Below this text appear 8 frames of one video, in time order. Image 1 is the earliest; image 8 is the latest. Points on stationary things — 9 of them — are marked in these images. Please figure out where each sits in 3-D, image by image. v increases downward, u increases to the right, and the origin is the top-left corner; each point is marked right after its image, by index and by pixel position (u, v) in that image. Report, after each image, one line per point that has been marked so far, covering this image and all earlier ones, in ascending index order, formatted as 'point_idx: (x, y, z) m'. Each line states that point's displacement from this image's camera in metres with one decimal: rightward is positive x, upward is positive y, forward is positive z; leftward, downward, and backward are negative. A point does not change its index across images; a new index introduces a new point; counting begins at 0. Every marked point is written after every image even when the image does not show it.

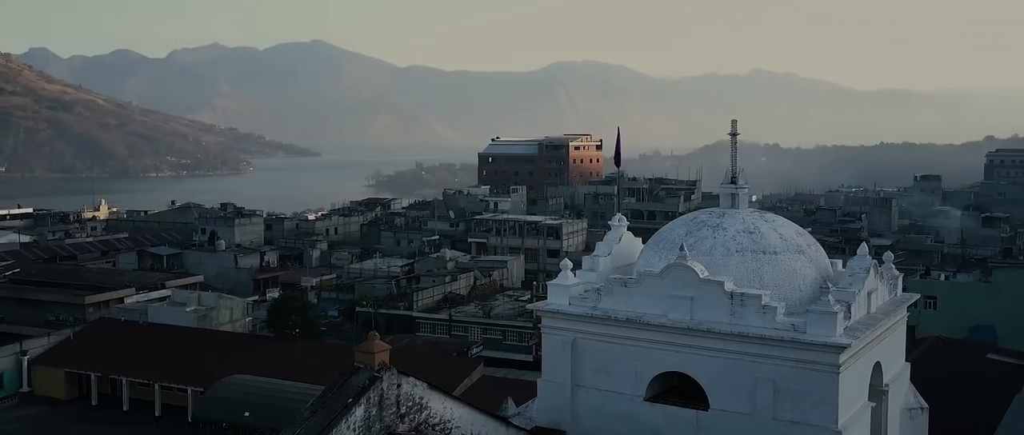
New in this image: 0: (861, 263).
0: (+2.8, -0.4, +12.7) m
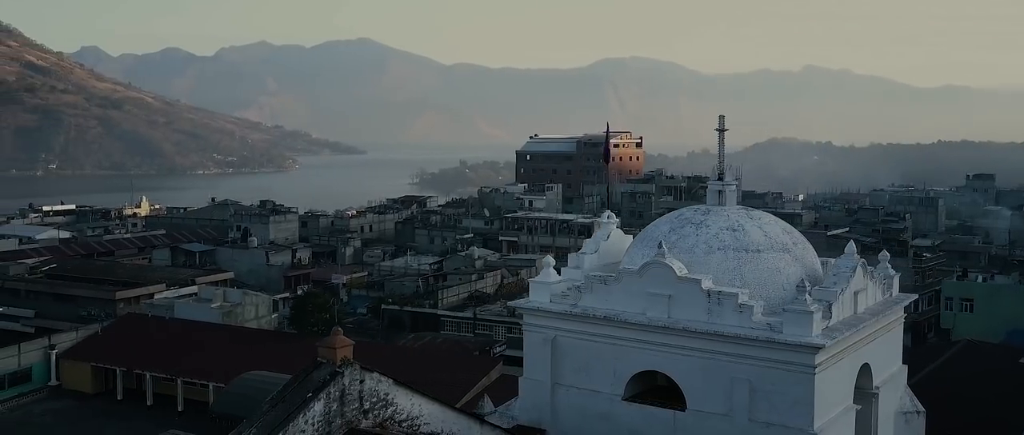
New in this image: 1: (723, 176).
0: (+2.7, -0.4, +12.5) m
1: (+1.7, +0.3, +12.9) m
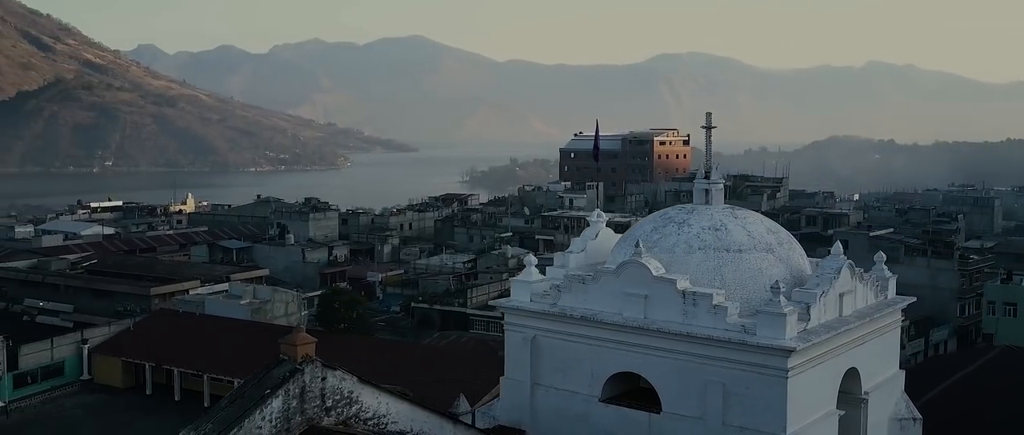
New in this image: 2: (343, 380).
0: (+2.5, -0.4, +12.1) m
1: (+1.6, +0.3, +12.7) m
2: (-1.2, -1.2, +11.4) m
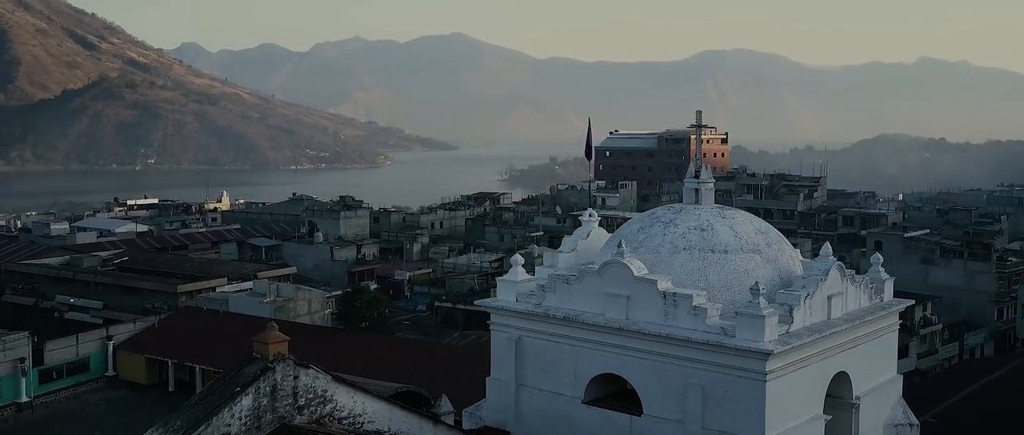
0: (+2.4, -0.4, +11.9) m
1: (+1.5, +0.3, +12.4) m
2: (-1.4, -1.2, +11.3) m
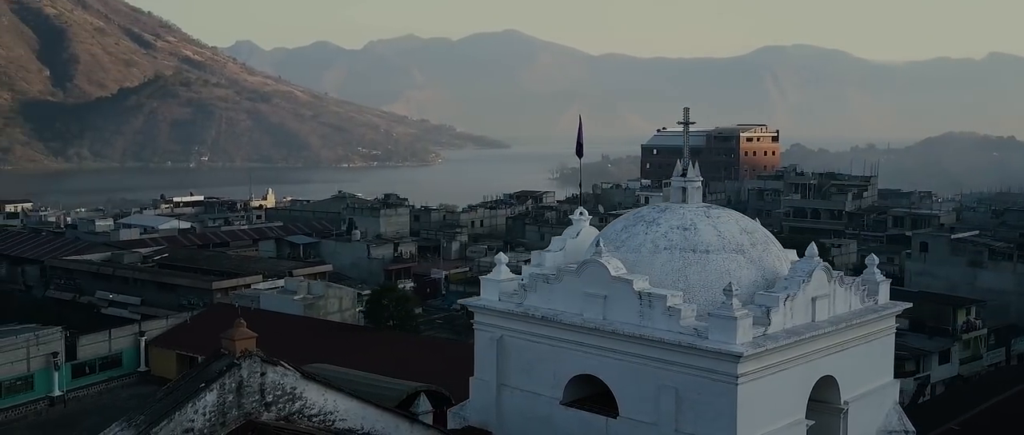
0: (+2.2, -0.3, +11.5) m
1: (+1.3, +0.4, +12.1) m
2: (-1.6, -1.1, +11.2) m
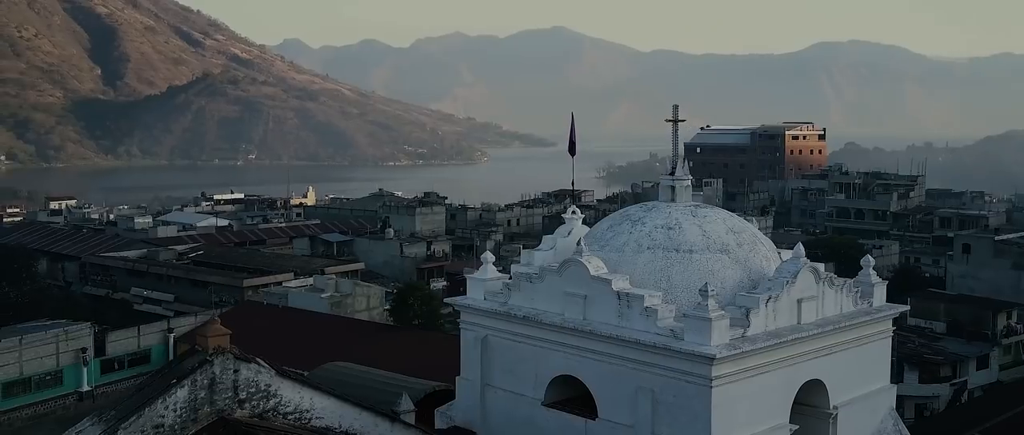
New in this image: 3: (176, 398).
0: (+2.0, -0.3, +11.1) m
1: (+1.2, +0.4, +11.8) m
2: (-1.8, -1.1, +11.1) m
3: (-2.3, -1.2, +10.6) m
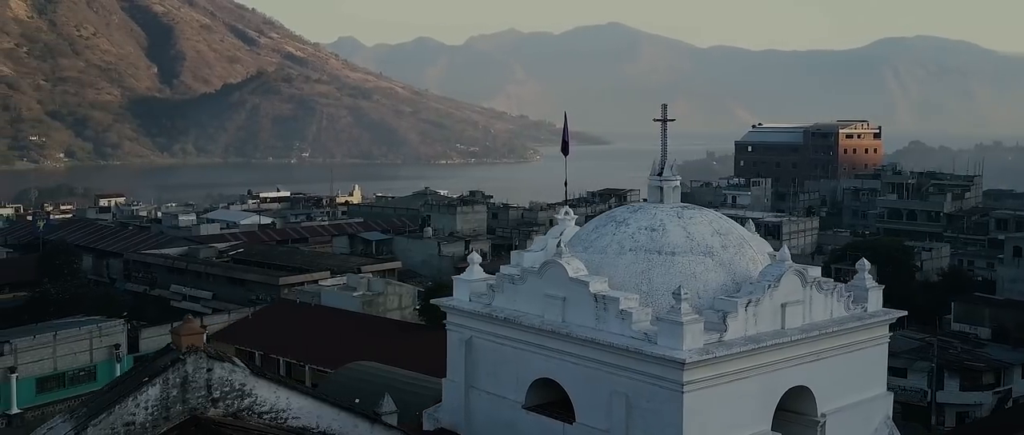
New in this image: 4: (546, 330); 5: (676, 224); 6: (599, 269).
0: (+1.8, -0.3, +10.7) m
1: (+1.1, +0.4, +11.5) m
2: (-2.0, -1.1, +11.0) m
3: (-2.5, -1.2, +10.5) m
4: (+0.2, -0.8, +10.9) m
5: (+1.2, 0.0, +11.1) m
6: (+0.6, -0.4, +11.1) m
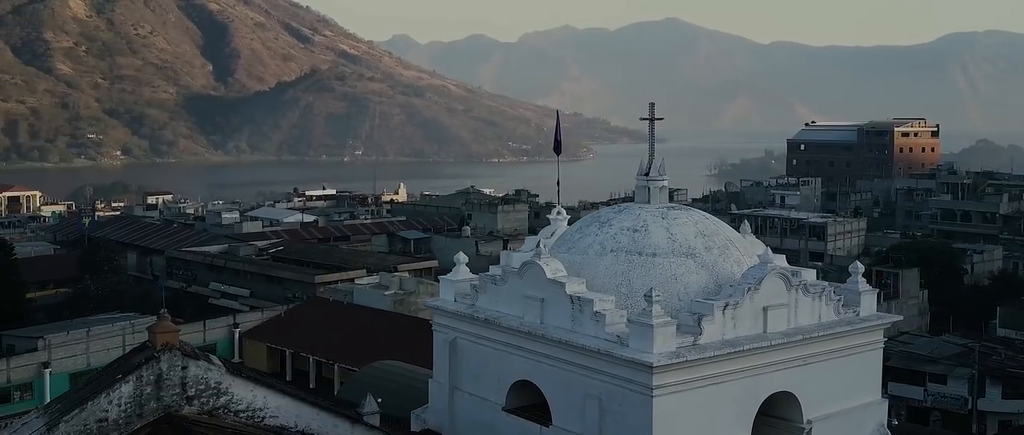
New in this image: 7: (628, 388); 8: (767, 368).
0: (+1.7, -0.3, +10.3) m
1: (+1.0, +0.4, +11.1) m
2: (-2.1, -1.1, +10.8) m
3: (-2.7, -1.2, +10.4) m
4: (+0.1, -0.8, +10.6) m
5: (+1.0, 0.0, +10.7) m
6: (+0.5, -0.4, +10.7) m
7: (+0.7, -1.1, +9.7) m
8: (+1.6, -1.0, +10.1) m
